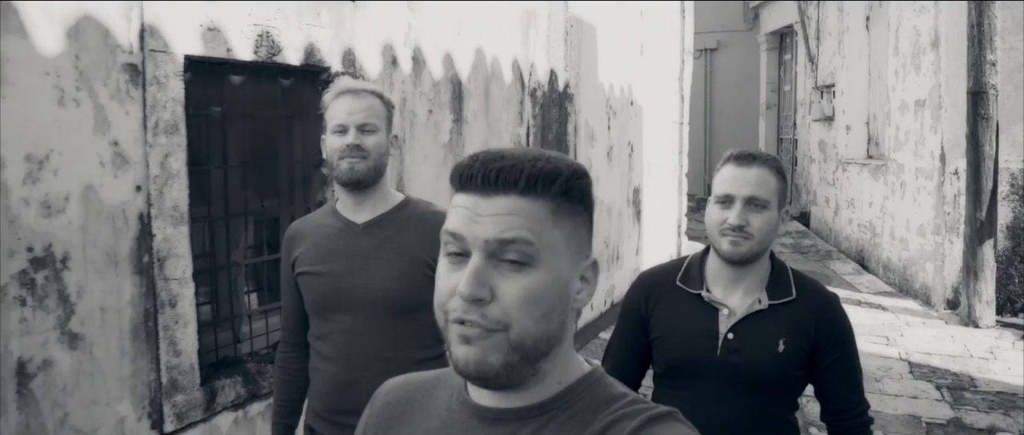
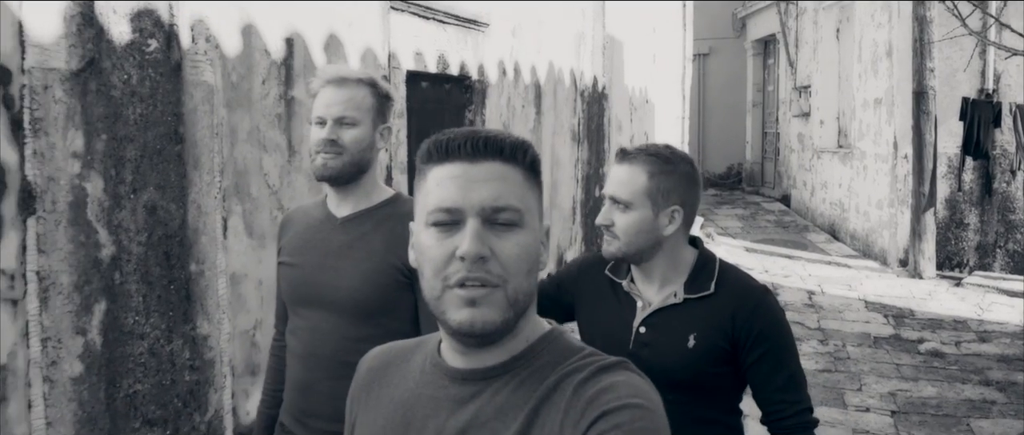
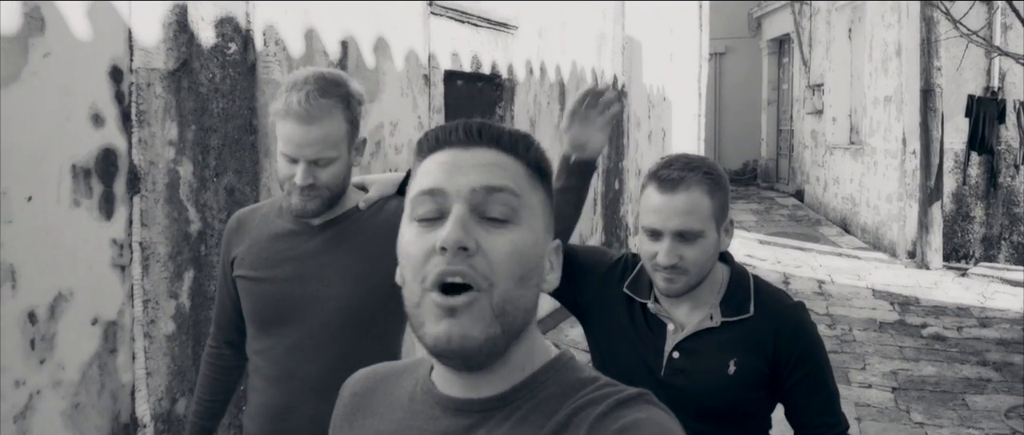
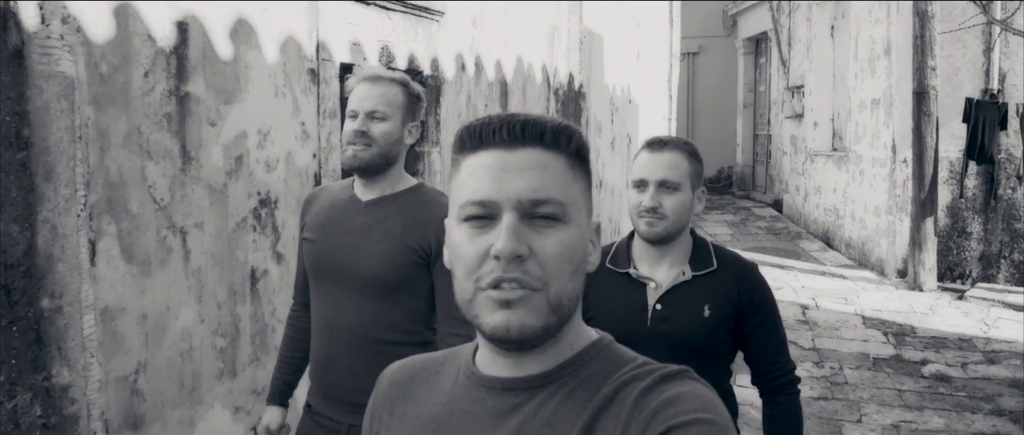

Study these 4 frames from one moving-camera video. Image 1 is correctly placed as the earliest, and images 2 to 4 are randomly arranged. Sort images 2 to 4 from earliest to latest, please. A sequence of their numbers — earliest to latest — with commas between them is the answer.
4, 2, 3
